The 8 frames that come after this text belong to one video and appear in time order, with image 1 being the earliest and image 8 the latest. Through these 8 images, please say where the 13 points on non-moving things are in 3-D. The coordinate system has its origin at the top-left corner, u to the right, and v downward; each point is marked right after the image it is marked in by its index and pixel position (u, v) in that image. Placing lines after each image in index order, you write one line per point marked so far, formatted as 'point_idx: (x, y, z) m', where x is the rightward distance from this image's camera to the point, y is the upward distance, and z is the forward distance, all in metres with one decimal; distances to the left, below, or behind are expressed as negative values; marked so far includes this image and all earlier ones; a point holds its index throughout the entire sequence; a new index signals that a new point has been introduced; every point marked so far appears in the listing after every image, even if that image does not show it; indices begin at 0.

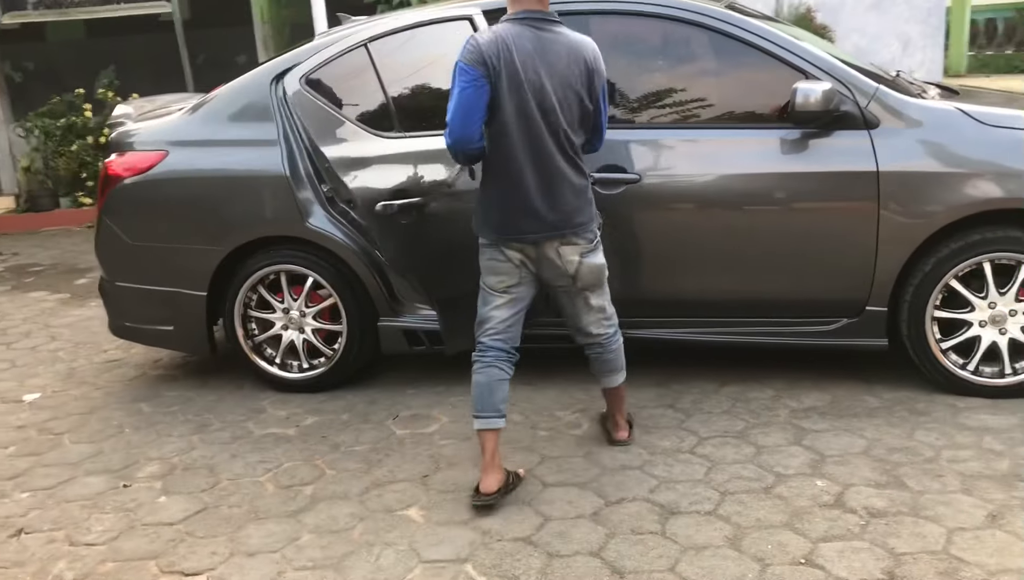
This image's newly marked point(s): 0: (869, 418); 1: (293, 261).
0: (+1.2, -0.4, +3.3) m
1: (-0.8, +0.1, +3.8) m
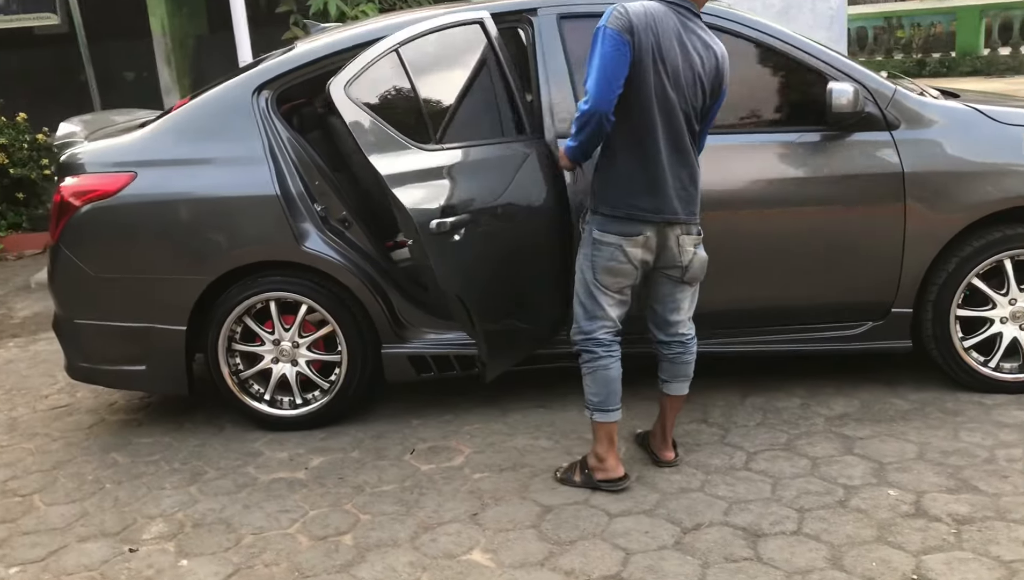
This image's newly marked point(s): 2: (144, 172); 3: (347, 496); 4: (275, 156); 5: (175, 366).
0: (+1.3, -0.4, +3.3) m
1: (-0.8, 0.0, +3.5) m
2: (-1.3, +0.4, +3.5) m
3: (-0.5, -0.6, +3.0) m
4: (-0.8, +0.5, +3.5) m
5: (-1.2, -0.3, +3.6) m
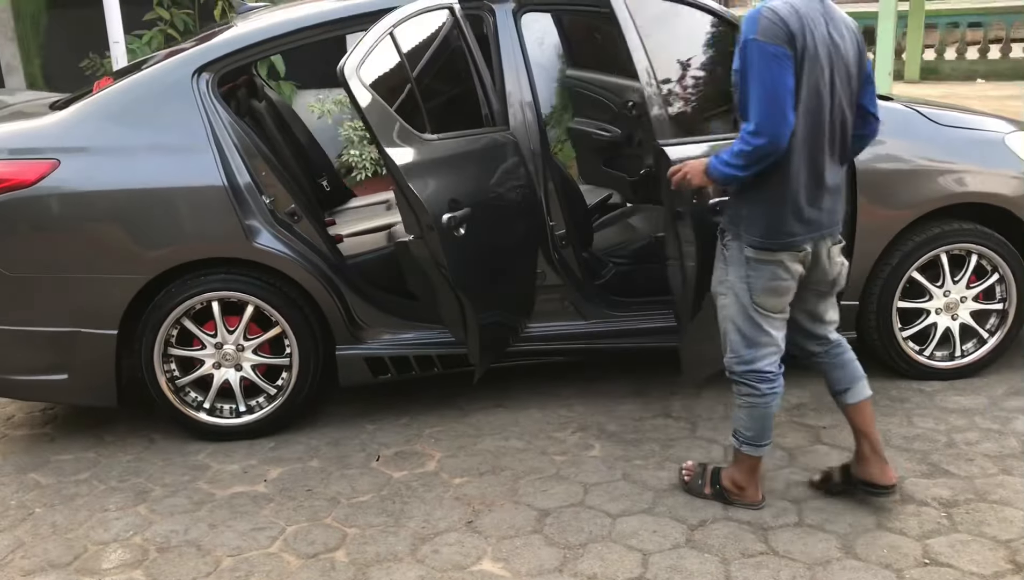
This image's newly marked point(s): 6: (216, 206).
0: (+1.2, -0.4, +3.4) m
1: (-0.9, 0.0, +3.2) m
2: (-1.4, +0.4, +3.1) m
3: (-0.5, -0.6, +2.8) m
4: (-0.9, +0.5, +3.2) m
5: (-1.3, -0.3, +3.2) m
6: (-0.9, +0.3, +3.1) m
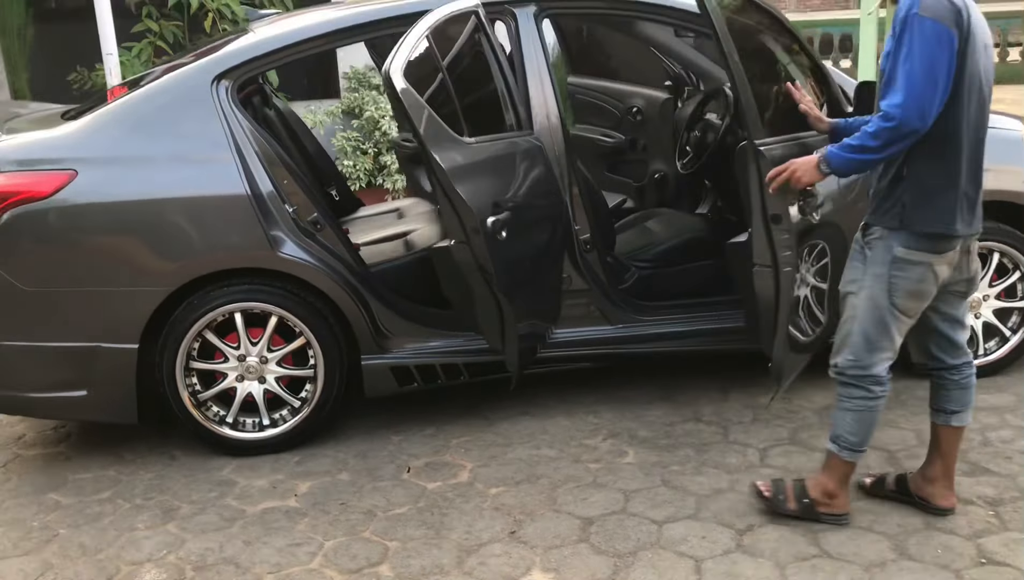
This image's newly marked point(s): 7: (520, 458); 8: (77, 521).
0: (+1.3, -0.4, +3.4) m
1: (-0.8, 0.0, +3.1) m
2: (-1.3, +0.4, +3.0) m
3: (-0.4, -0.6, +2.8) m
4: (-0.8, +0.4, +3.1) m
5: (-1.2, -0.3, +3.1) m
6: (-0.8, +0.2, +3.1) m
7: (0.0, -0.5, +3.1) m
8: (-1.3, -0.7, +2.9) m
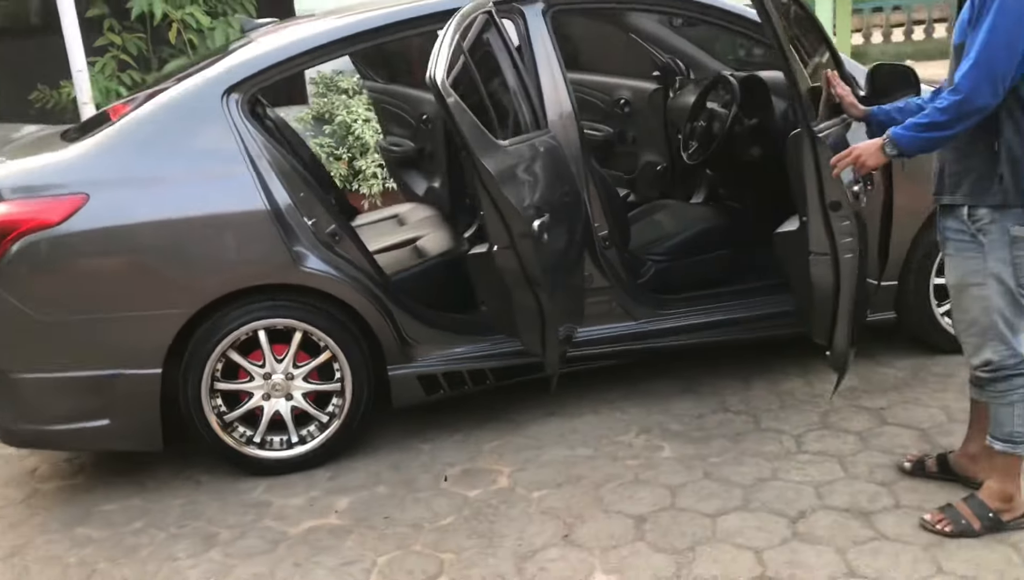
0: (+1.4, -0.3, +3.4) m
1: (-0.7, -0.1, +3.1) m
2: (-1.2, +0.3, +2.9) m
3: (-0.3, -0.7, +2.7) m
4: (-0.8, +0.4, +3.1) m
5: (-1.1, -0.4, +3.1) m
6: (-0.8, +0.2, +3.0) m
7: (+0.1, -0.5, +3.1) m
8: (-1.1, -0.7, +2.8) m
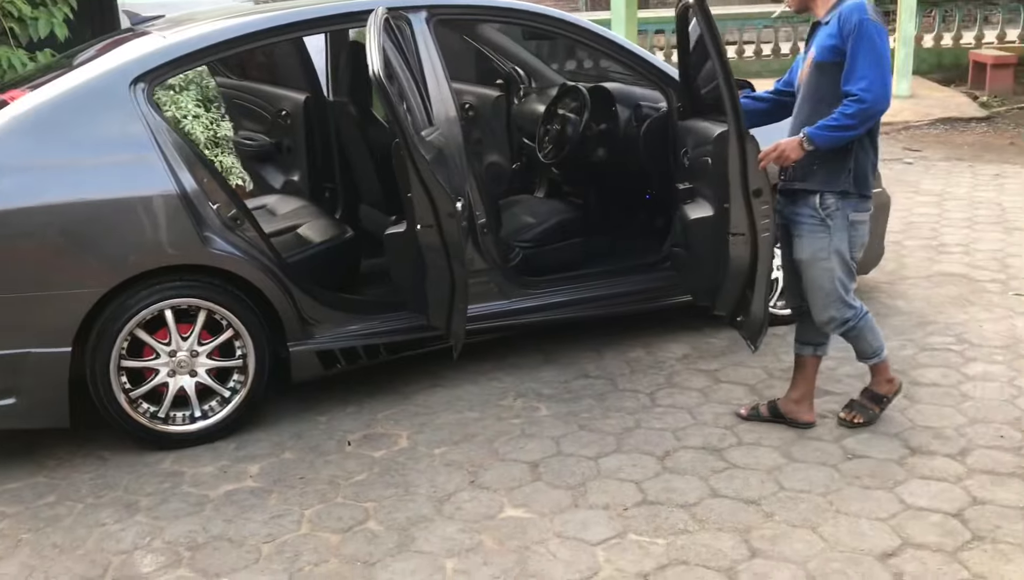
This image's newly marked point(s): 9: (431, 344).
0: (+0.9, -0.3, +4.0) m
1: (-1.1, 0.0, +3.3) m
2: (-1.5, +0.3, +3.0) m
3: (-0.6, -0.6, +3.0) m
4: (-1.1, +0.4, +3.2) m
5: (-1.5, -0.3, +3.1) m
6: (-1.1, +0.2, +3.2) m
7: (-0.2, -0.5, +3.5) m
8: (-1.4, -0.7, +2.9) m
9: (-0.3, -0.2, +3.7) m
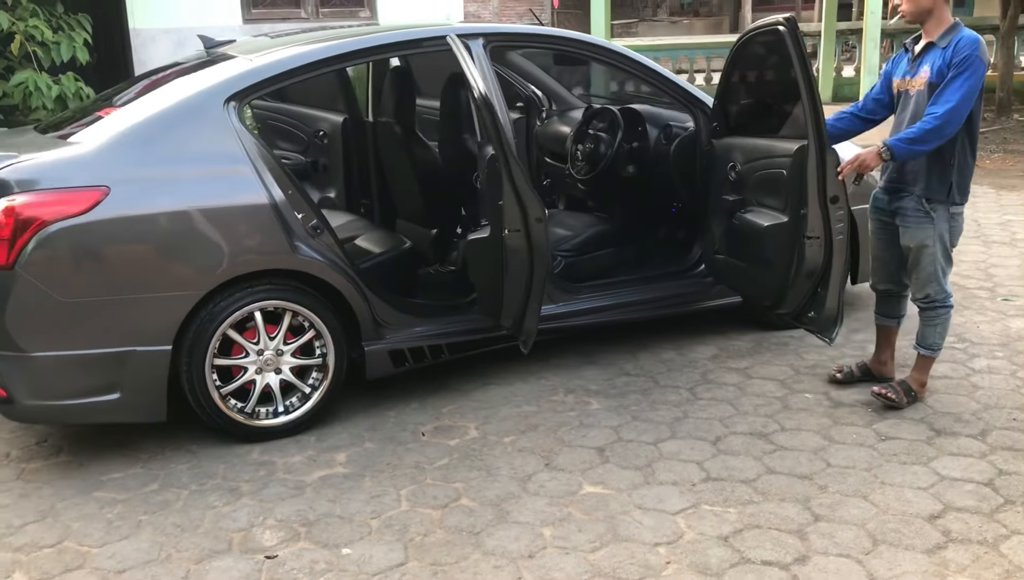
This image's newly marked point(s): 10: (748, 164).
0: (+1.1, -0.3, +4.4) m
1: (-0.8, 0.0, +3.5) m
2: (-1.3, +0.3, +3.2) m
3: (-0.3, -0.6, +3.3) m
4: (-0.9, +0.4, +3.5) m
5: (-1.2, -0.3, +3.4) m
6: (-0.9, +0.2, +3.4) m
7: (0.0, -0.5, +3.7) m
8: (-1.1, -0.7, +3.1) m
9: (-0.1, -0.2, +4.0) m
10: (+0.9, +0.5, +4.0) m
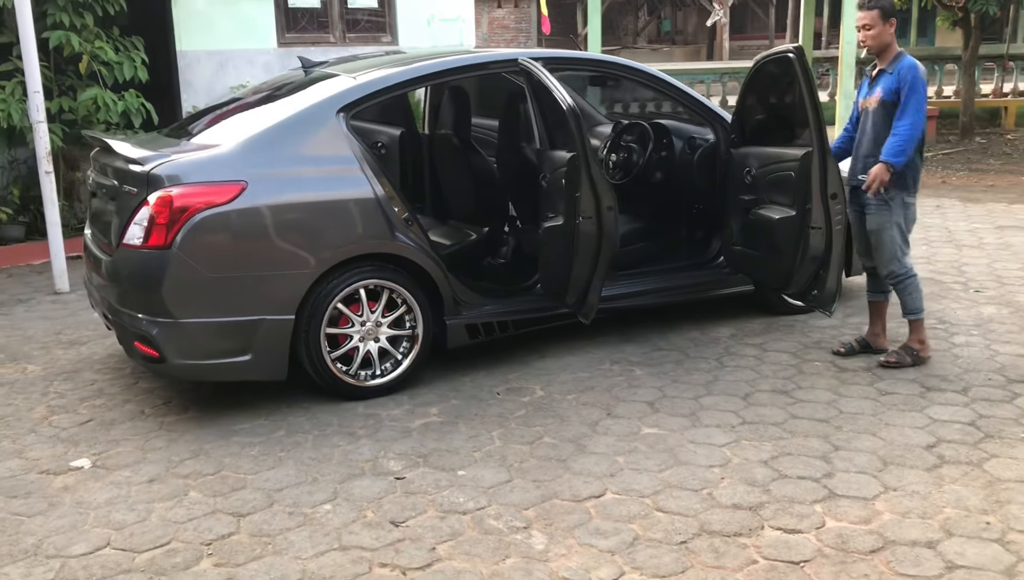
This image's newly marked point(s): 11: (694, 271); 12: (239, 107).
0: (+1.3, -0.2, +5.1) m
1: (-0.6, +0.1, +4.2) m
2: (-1.0, +0.4, +3.9) m
3: (0.0, -0.5, +3.9) m
4: (-0.6, +0.5, +4.1) m
5: (-0.9, -0.3, +4.0) m
6: (-0.6, +0.3, +4.1) m
7: (+0.3, -0.4, +4.4) m
8: (-0.9, -0.6, +3.7) m
9: (+0.2, -0.1, +4.6) m
10: (+1.2, +0.6, +4.8) m
11: (+0.9, +0.1, +5.1) m
12: (-1.2, +0.8, +4.5) m
